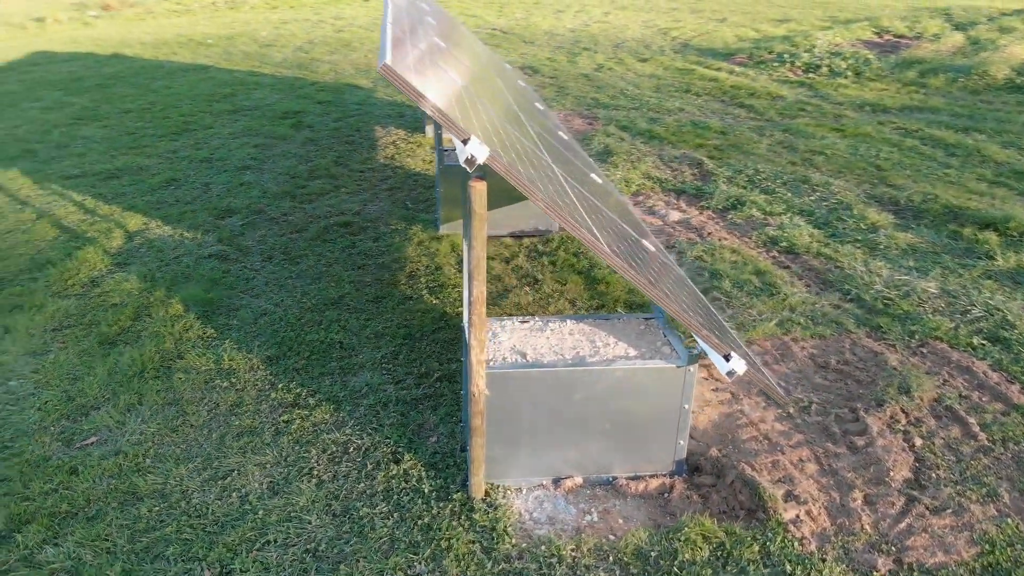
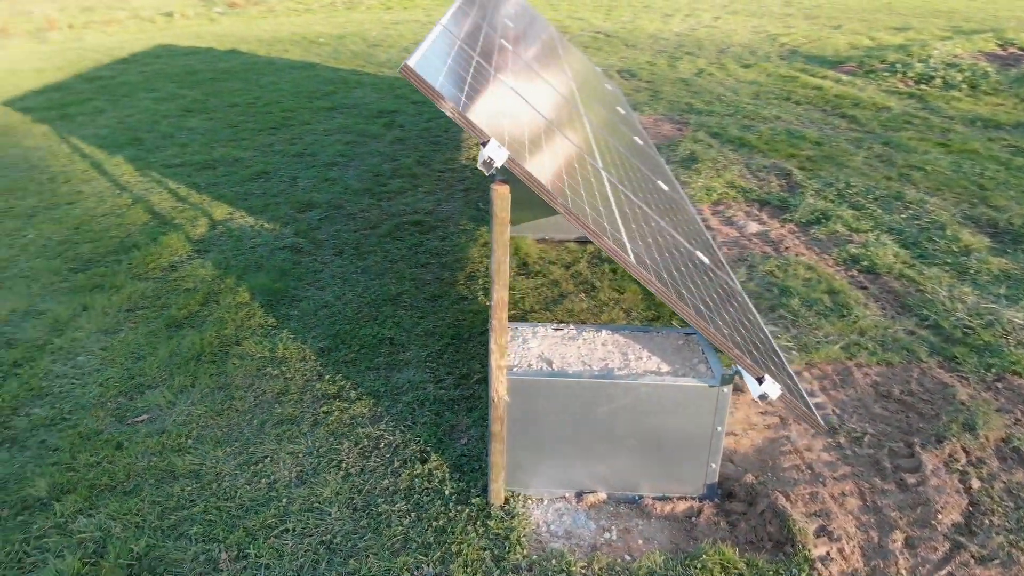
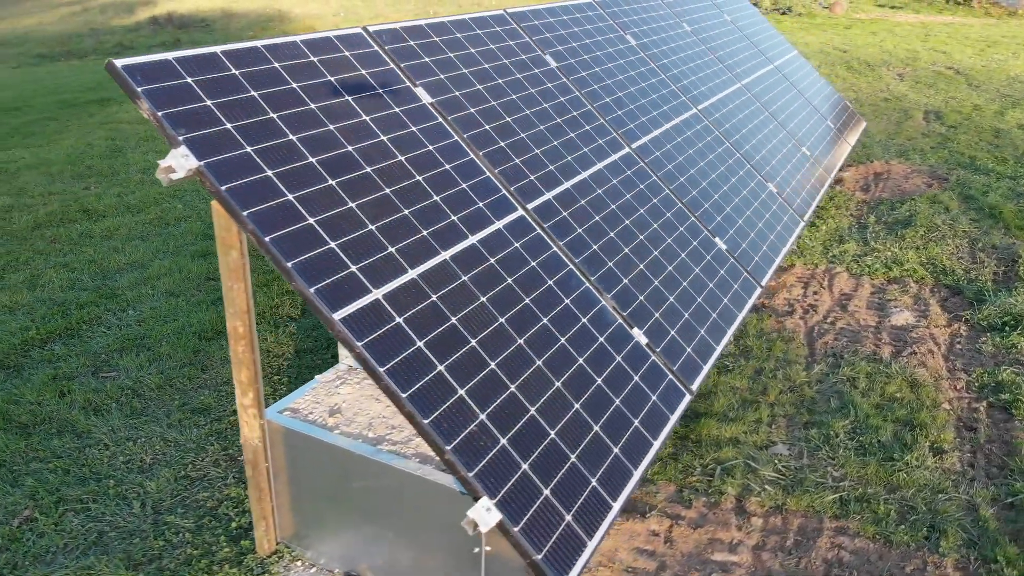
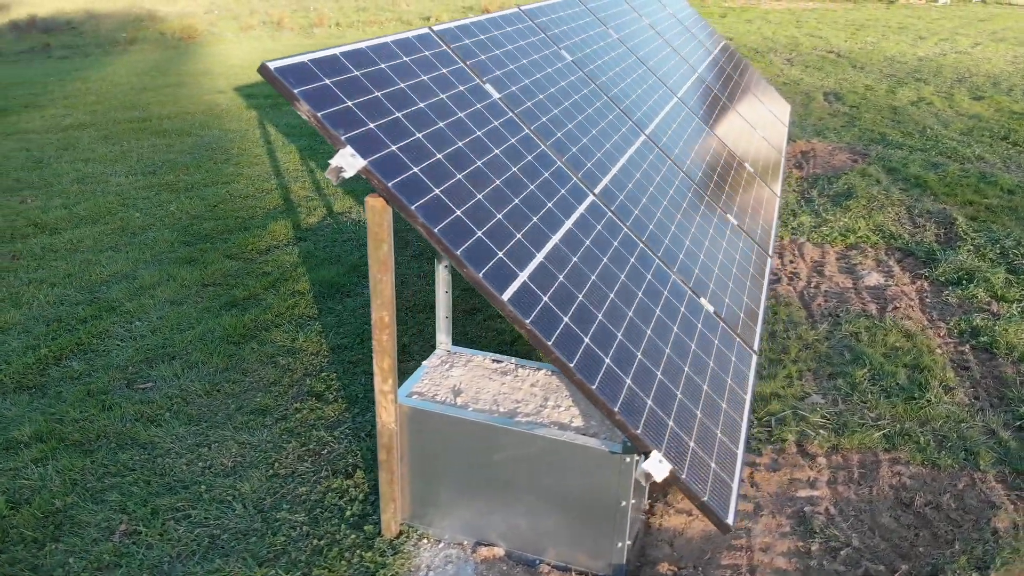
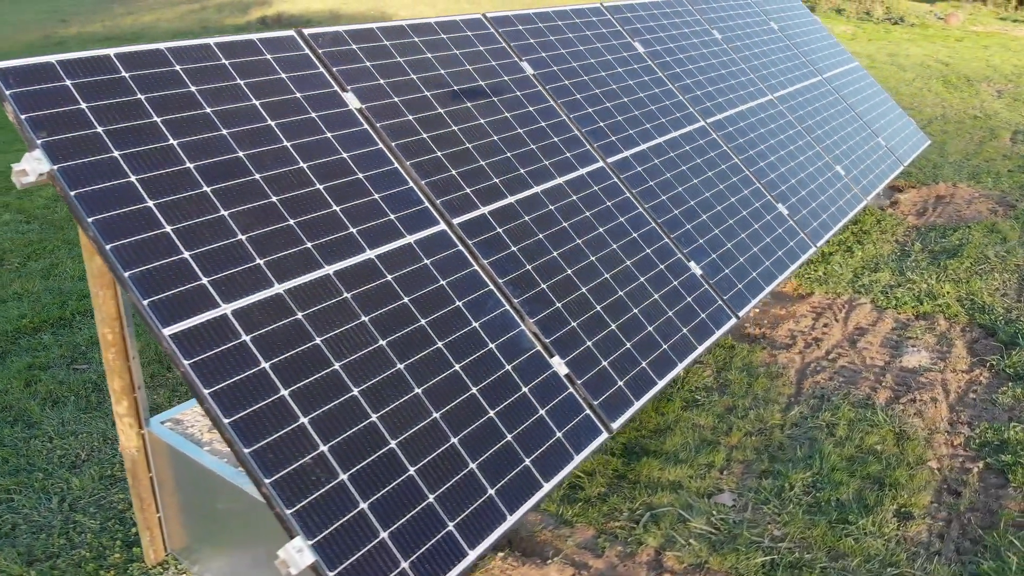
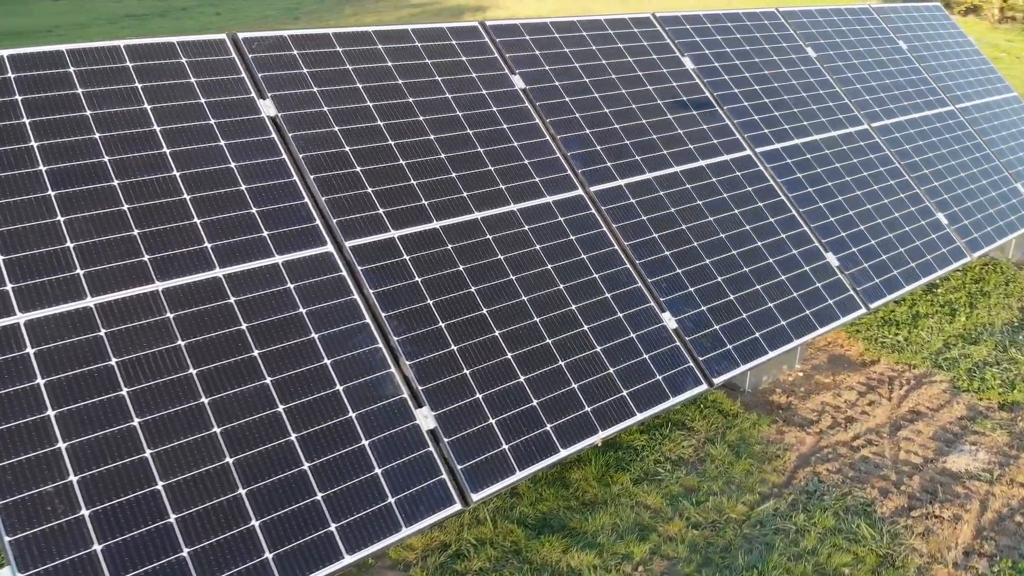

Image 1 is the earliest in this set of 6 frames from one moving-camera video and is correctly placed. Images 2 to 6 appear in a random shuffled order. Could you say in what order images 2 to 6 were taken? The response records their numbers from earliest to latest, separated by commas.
2, 4, 3, 5, 6
